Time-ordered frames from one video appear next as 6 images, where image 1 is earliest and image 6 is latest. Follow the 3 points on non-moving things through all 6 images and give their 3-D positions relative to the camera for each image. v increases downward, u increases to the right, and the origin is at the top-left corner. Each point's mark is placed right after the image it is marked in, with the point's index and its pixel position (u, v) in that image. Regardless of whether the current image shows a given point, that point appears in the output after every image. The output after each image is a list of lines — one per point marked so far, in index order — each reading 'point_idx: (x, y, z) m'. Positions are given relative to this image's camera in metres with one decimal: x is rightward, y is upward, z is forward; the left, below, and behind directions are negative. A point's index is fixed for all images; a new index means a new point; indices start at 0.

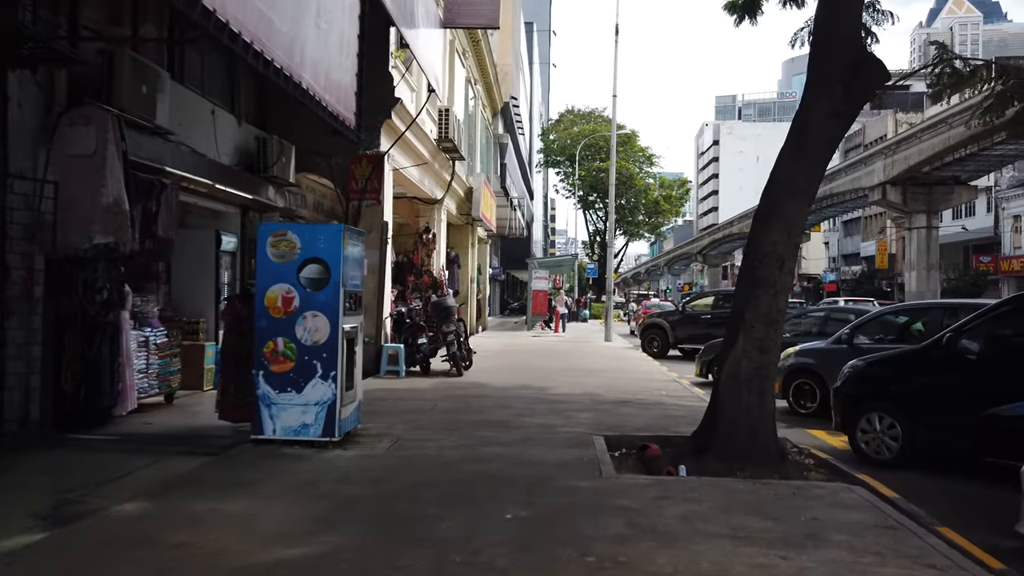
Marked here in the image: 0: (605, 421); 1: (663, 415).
0: (+1.0, -1.4, +8.2) m
1: (+1.7, -1.5, +8.8) m
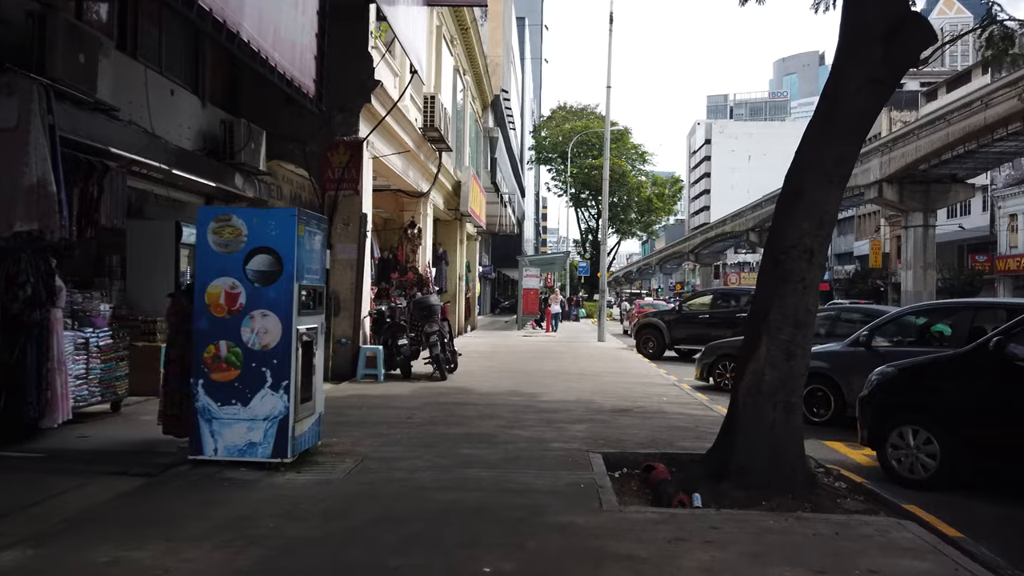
0: (+0.8, -1.4, +7.3) m
1: (+1.6, -1.4, +7.9) m
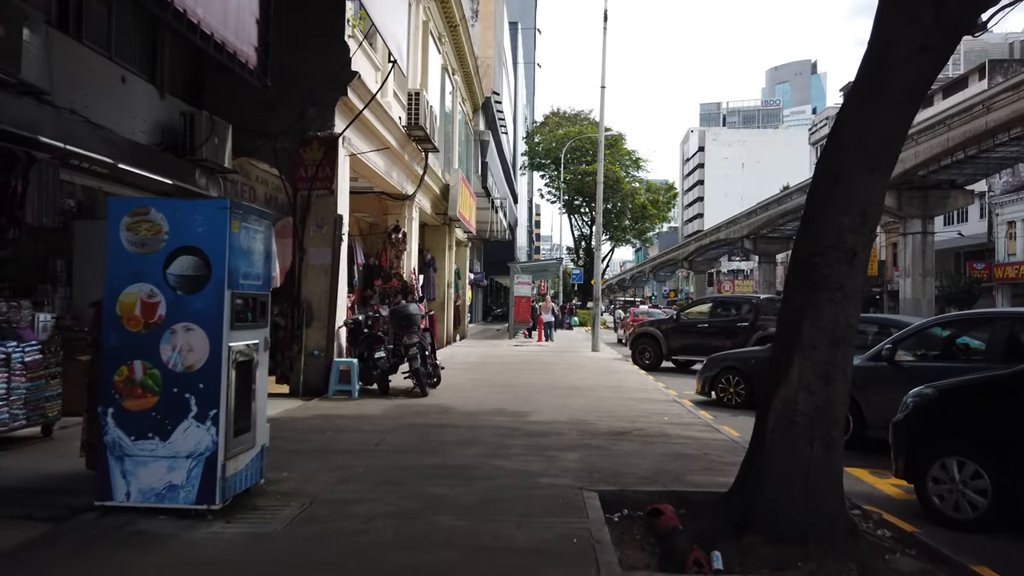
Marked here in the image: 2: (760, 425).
0: (+0.7, -1.5, +6.3) m
1: (+1.4, -1.5, +6.9) m
2: (+1.5, -0.8, +4.5) m
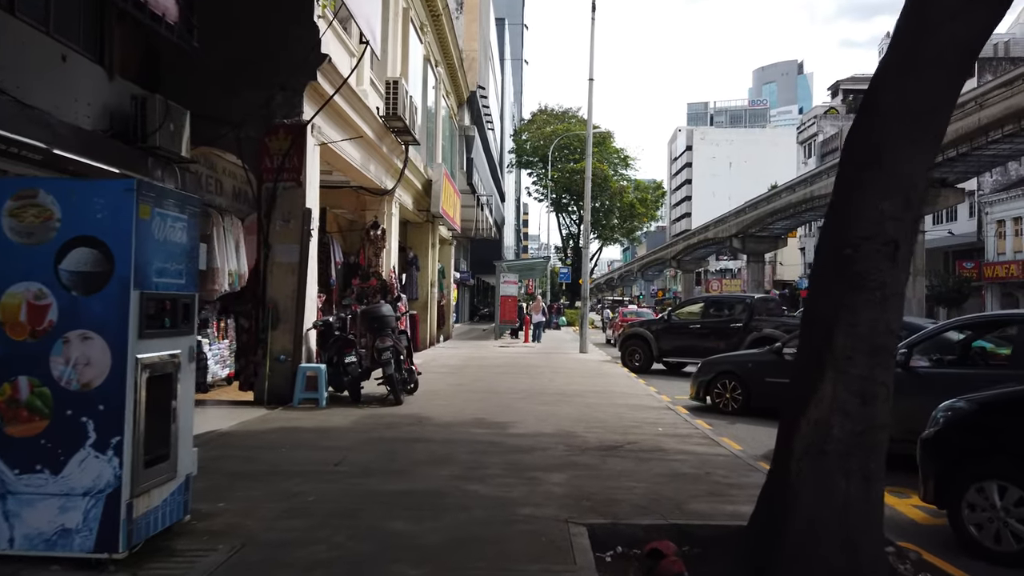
0: (+0.5, -1.5, +5.5) m
1: (+1.3, -1.5, +6.1) m
2: (+1.3, -0.8, +3.8) m
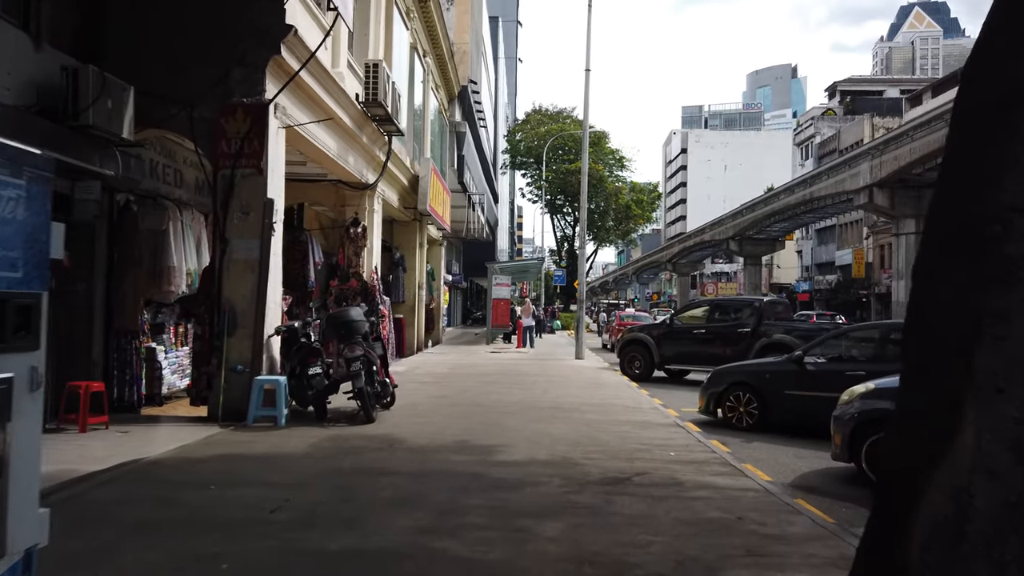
0: (+0.4, -1.4, +4.2) m
1: (+1.1, -1.5, +4.9) m
2: (+1.2, -0.8, +2.5) m
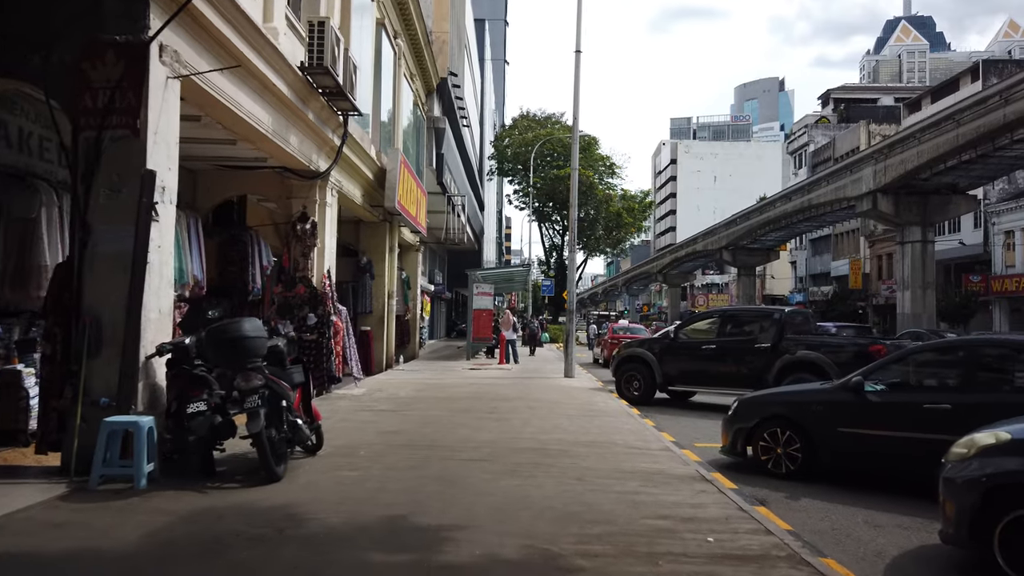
0: (+0.2, -1.4, +1.7) m
1: (+0.9, -1.5, +2.4) m
2: (+1.0, -0.7, 0.0) m
